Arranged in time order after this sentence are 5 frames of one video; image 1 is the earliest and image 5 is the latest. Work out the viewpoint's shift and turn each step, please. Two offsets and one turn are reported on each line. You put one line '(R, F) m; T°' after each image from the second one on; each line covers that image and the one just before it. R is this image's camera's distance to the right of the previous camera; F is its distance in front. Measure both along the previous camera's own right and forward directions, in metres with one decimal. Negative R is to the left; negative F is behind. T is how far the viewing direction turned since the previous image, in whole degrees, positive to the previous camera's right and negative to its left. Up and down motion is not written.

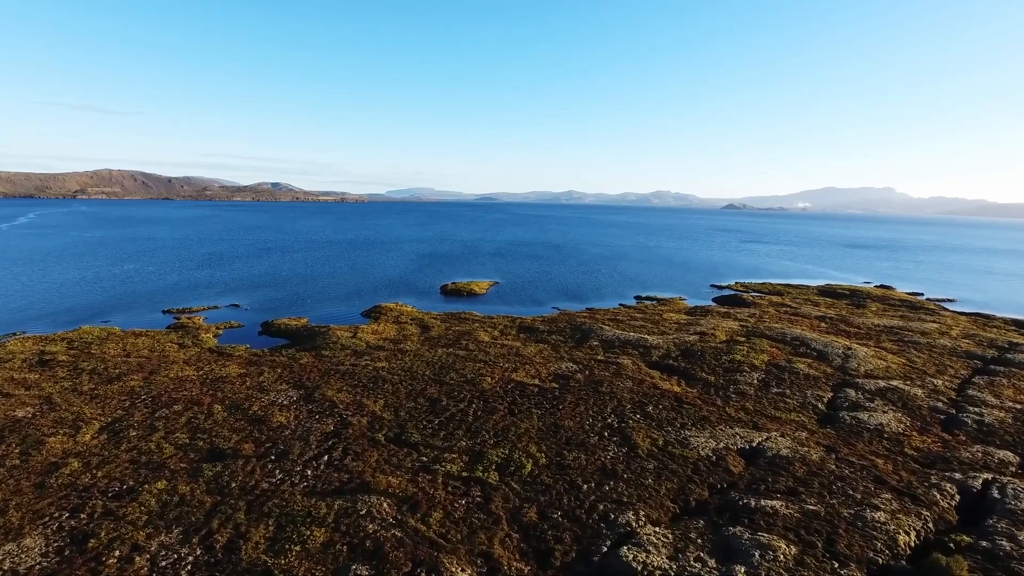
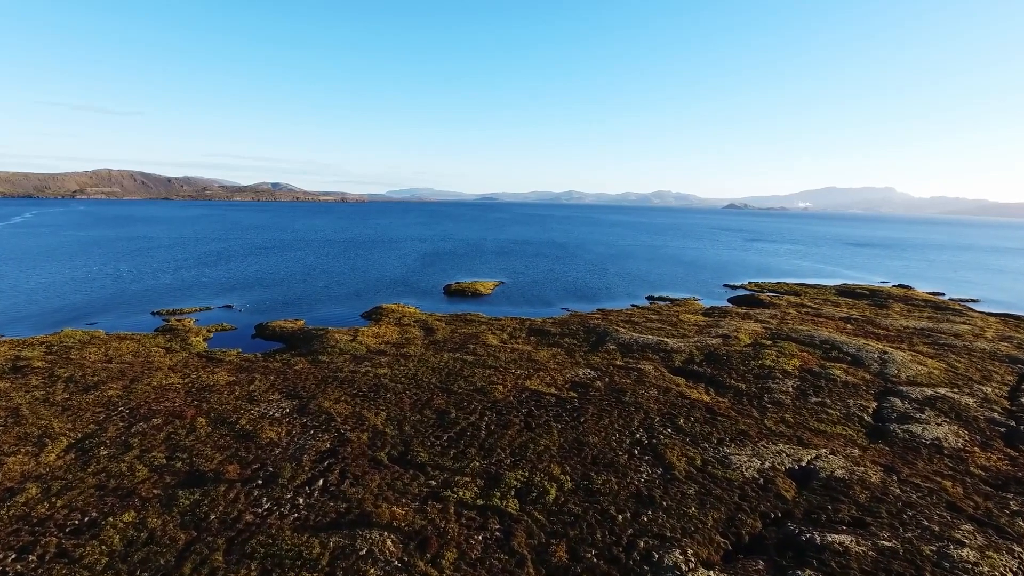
(-0.8, +2.7) m; 0°
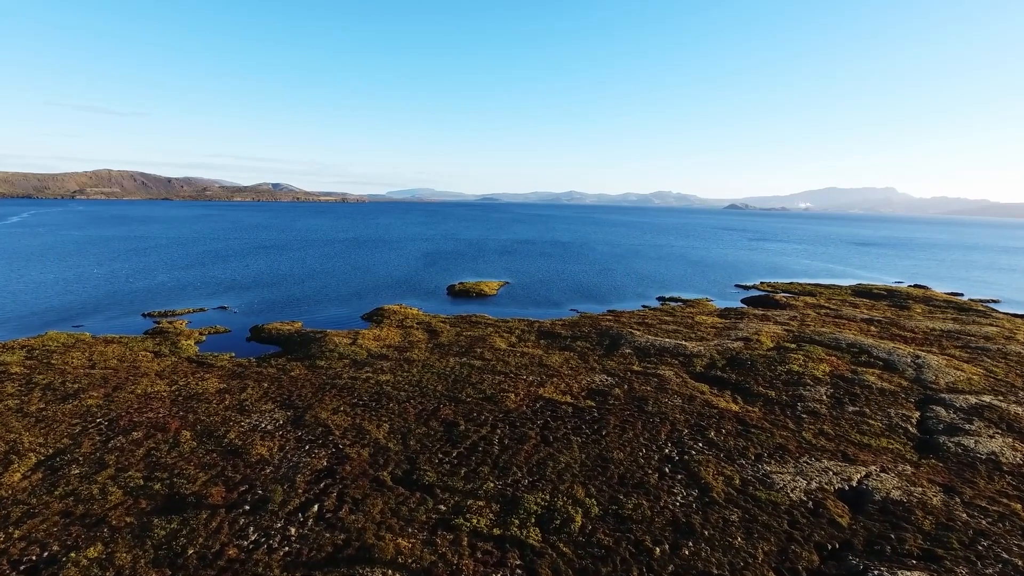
(-0.7, +2.2) m; 0°
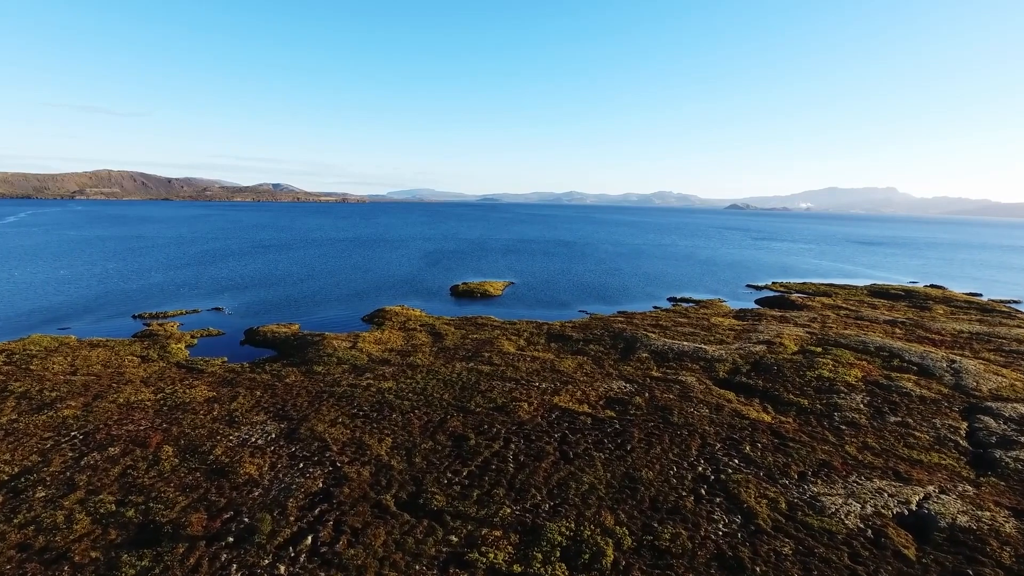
(-0.6, +2.1) m; 0°
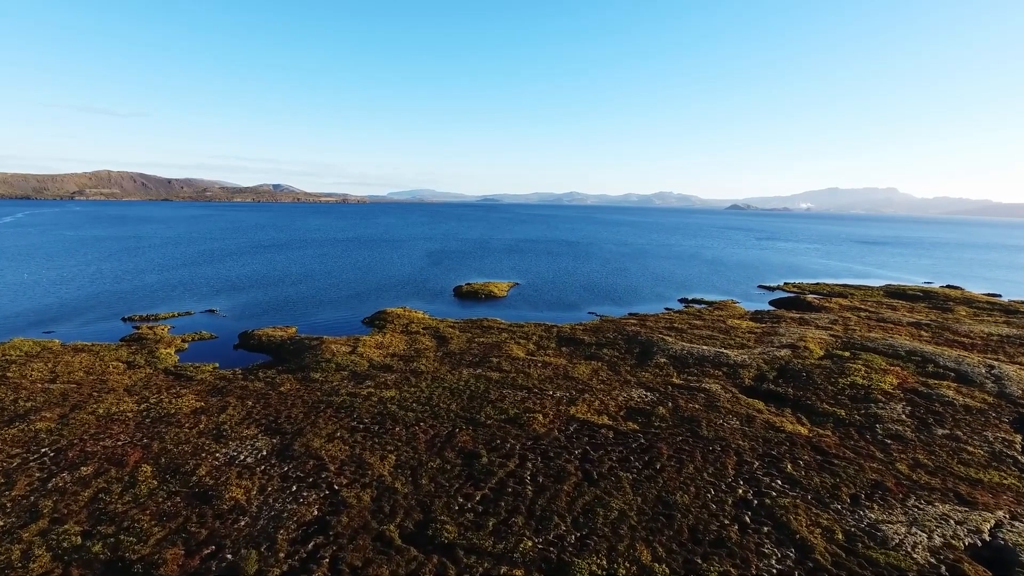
(-0.6, +2.0) m; 0°
